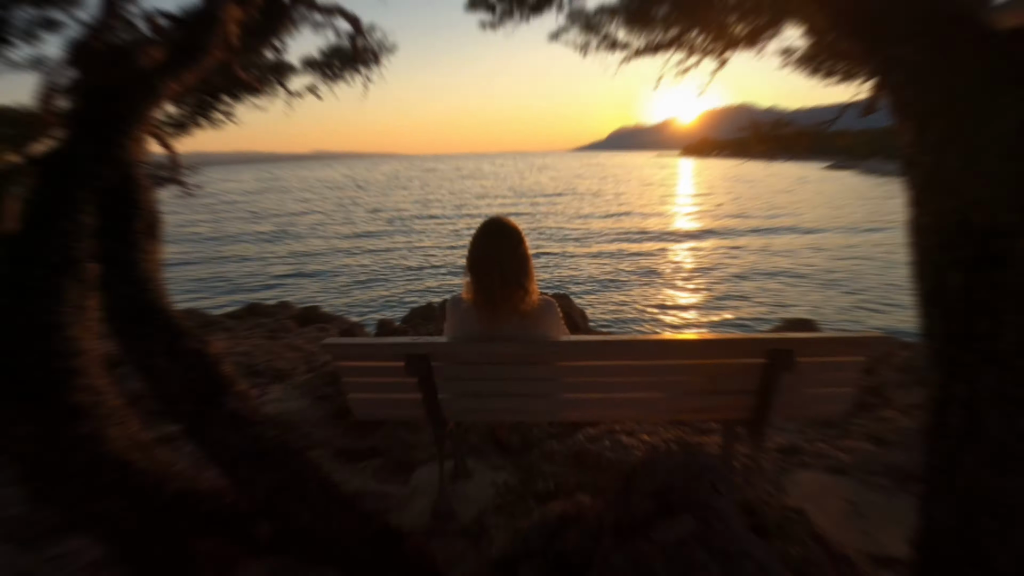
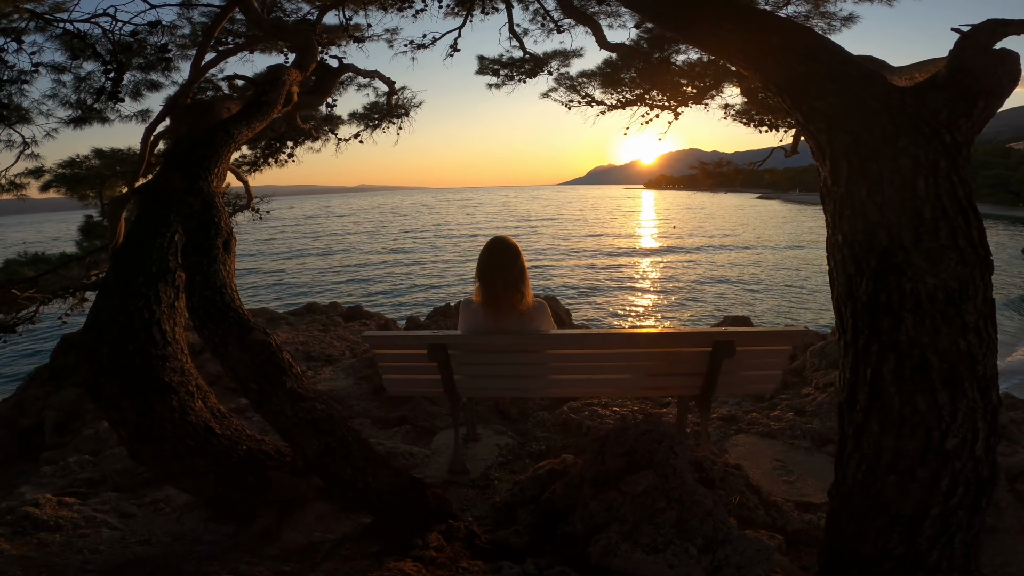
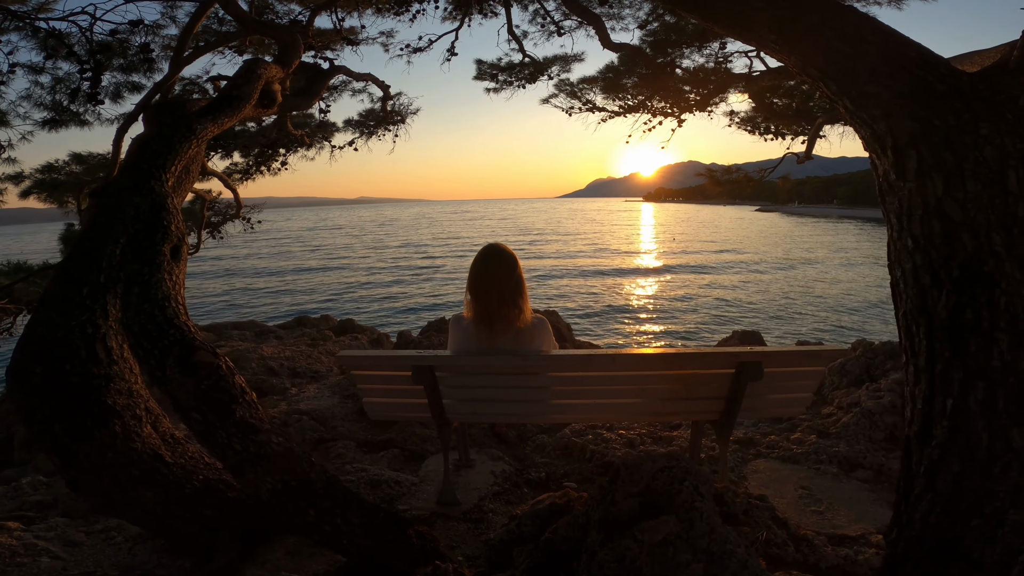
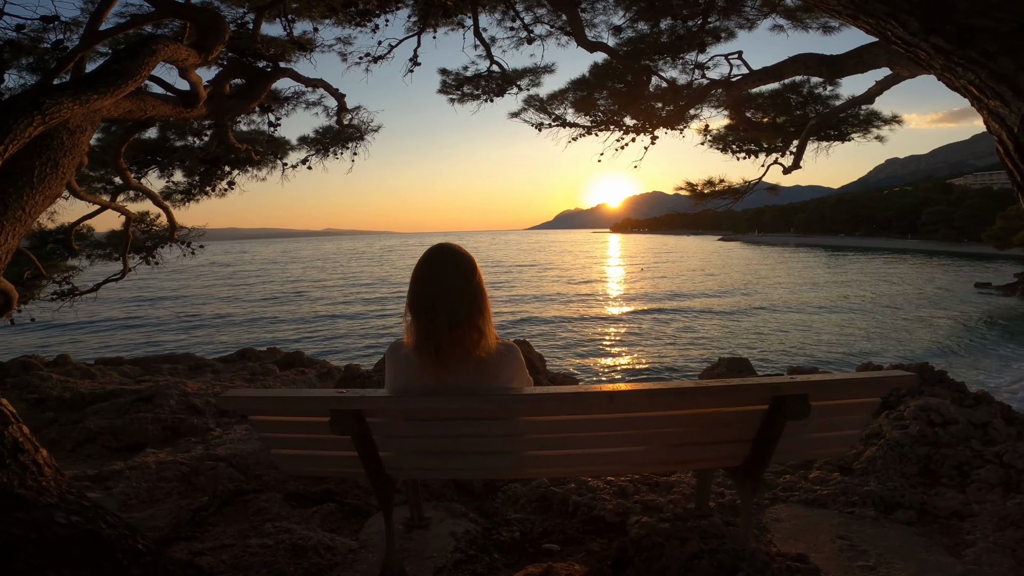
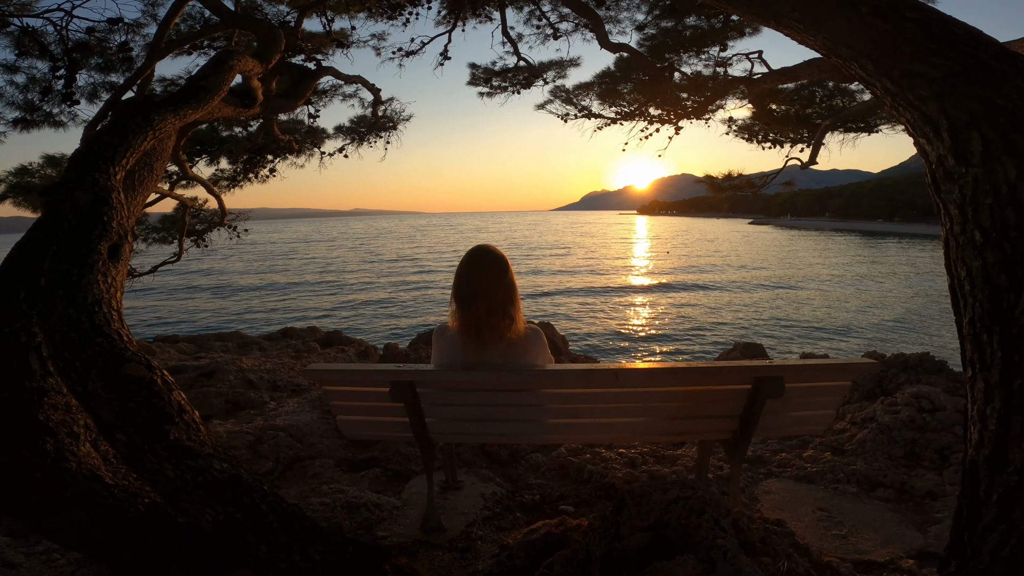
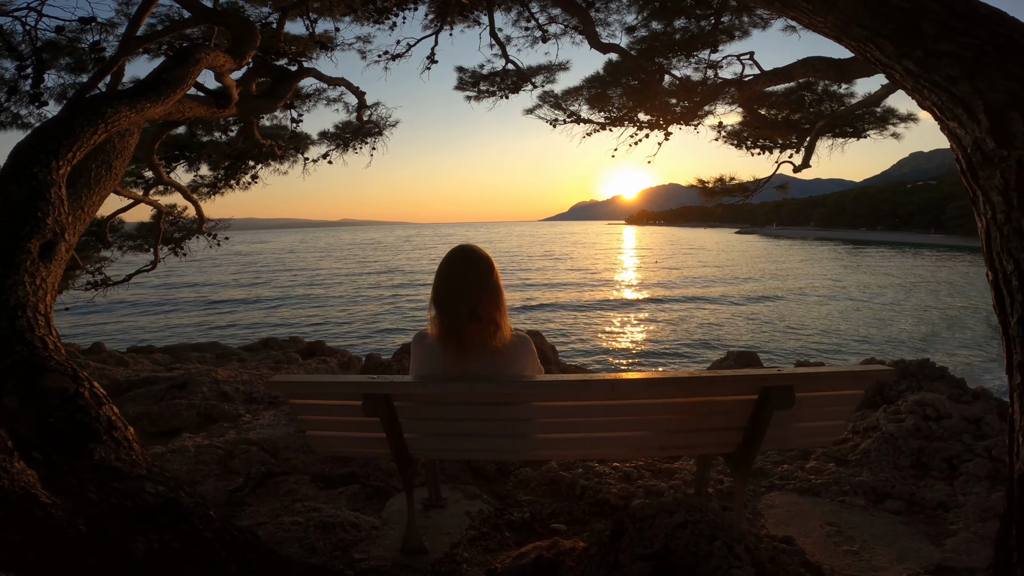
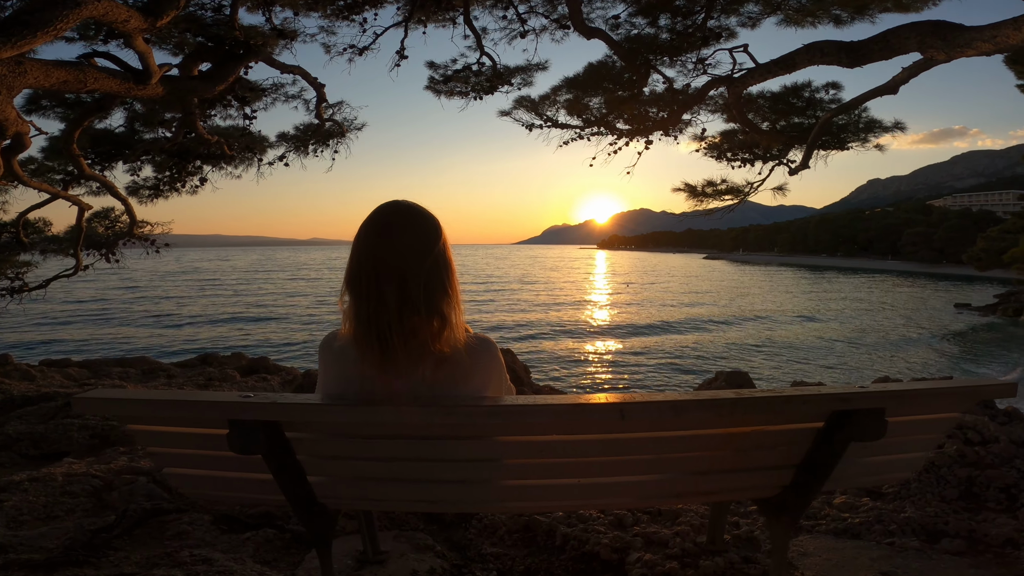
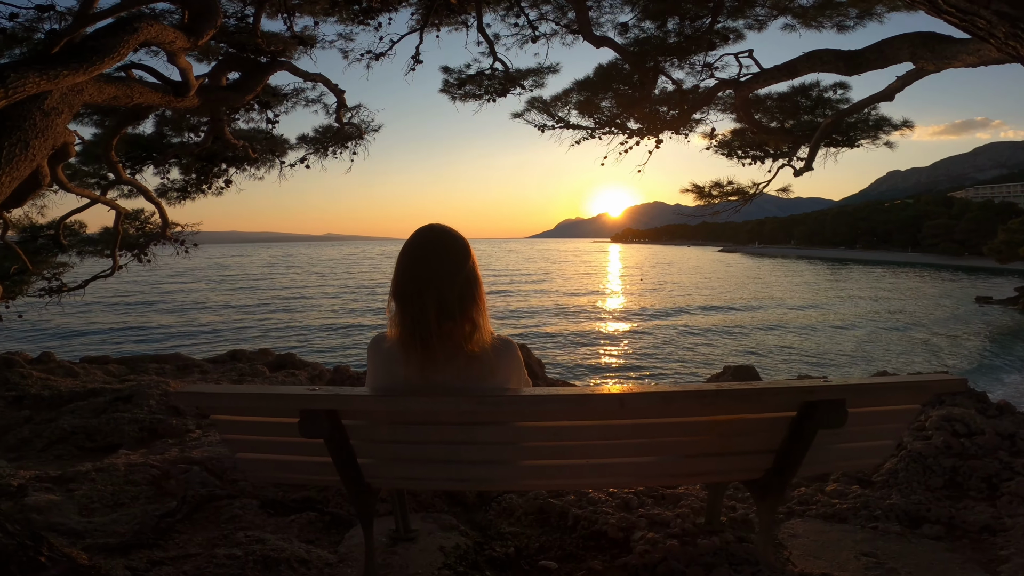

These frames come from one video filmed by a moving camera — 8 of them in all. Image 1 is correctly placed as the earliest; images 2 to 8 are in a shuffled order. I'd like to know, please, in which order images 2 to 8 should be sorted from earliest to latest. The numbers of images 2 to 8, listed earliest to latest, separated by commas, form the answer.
2, 3, 5, 6, 4, 8, 7
